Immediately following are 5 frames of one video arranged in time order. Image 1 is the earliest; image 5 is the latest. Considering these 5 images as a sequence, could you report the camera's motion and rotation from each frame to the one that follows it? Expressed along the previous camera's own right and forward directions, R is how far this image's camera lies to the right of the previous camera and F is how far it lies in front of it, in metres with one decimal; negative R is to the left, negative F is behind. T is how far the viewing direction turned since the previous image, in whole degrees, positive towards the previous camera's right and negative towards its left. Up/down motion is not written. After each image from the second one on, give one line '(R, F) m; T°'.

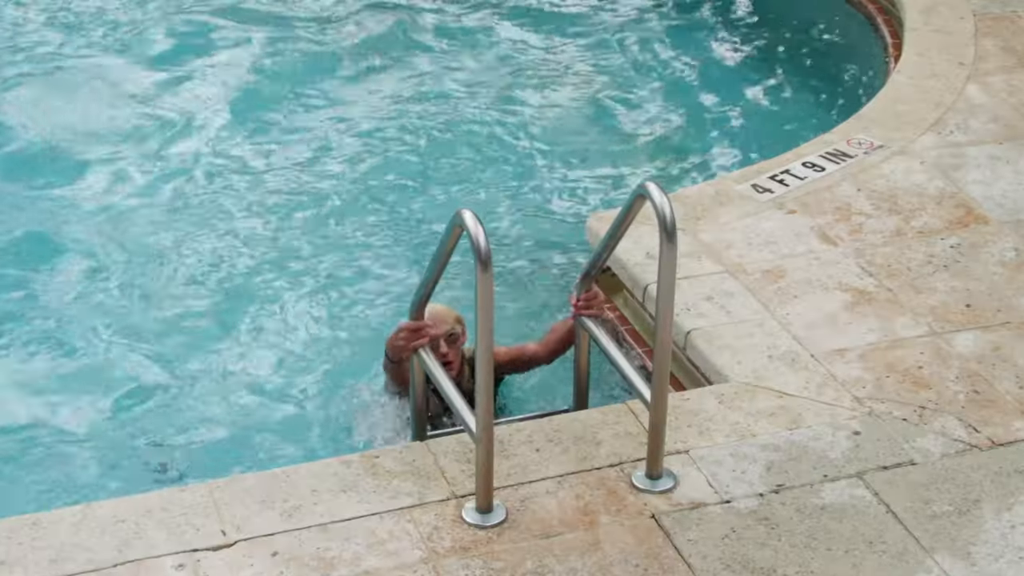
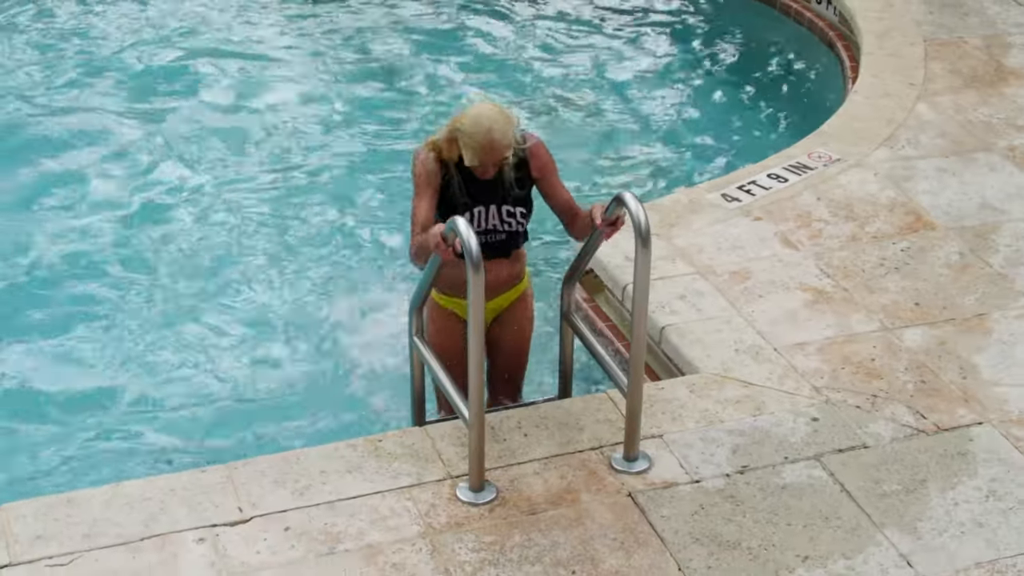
(0.0, -0.3) m; +1°
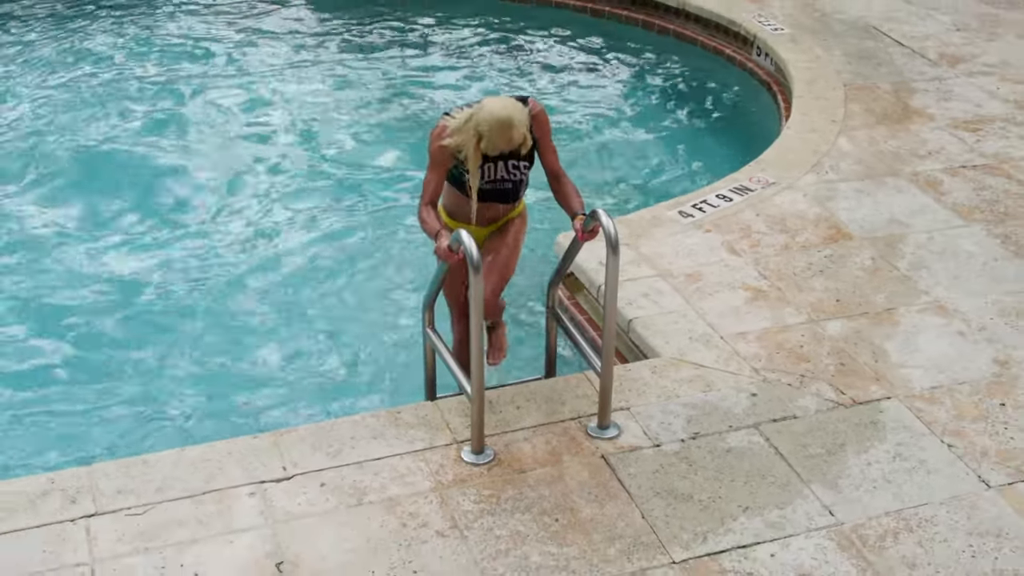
(-0.1, -0.8) m; +1°
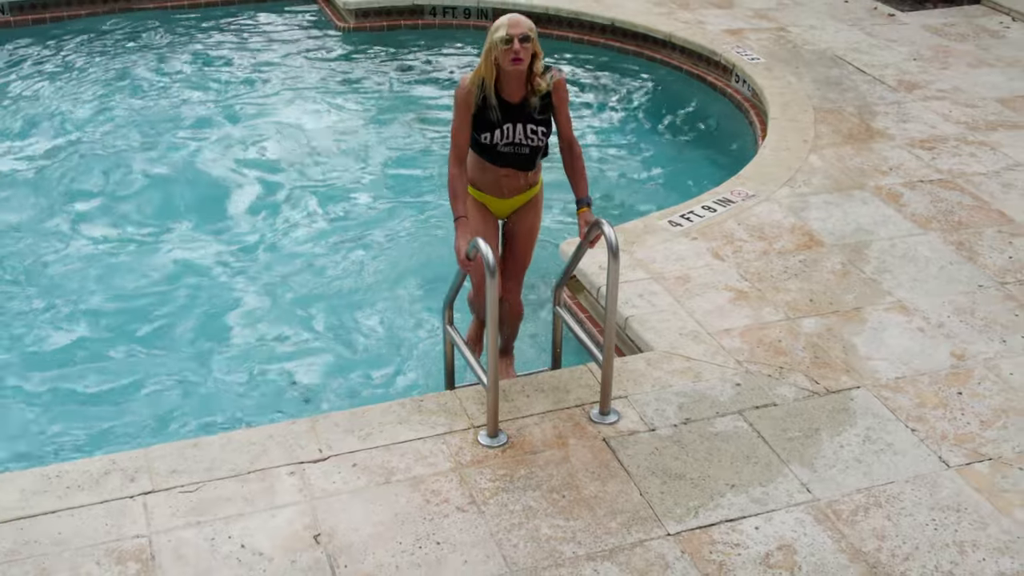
(-0.1, -0.5) m; +1°
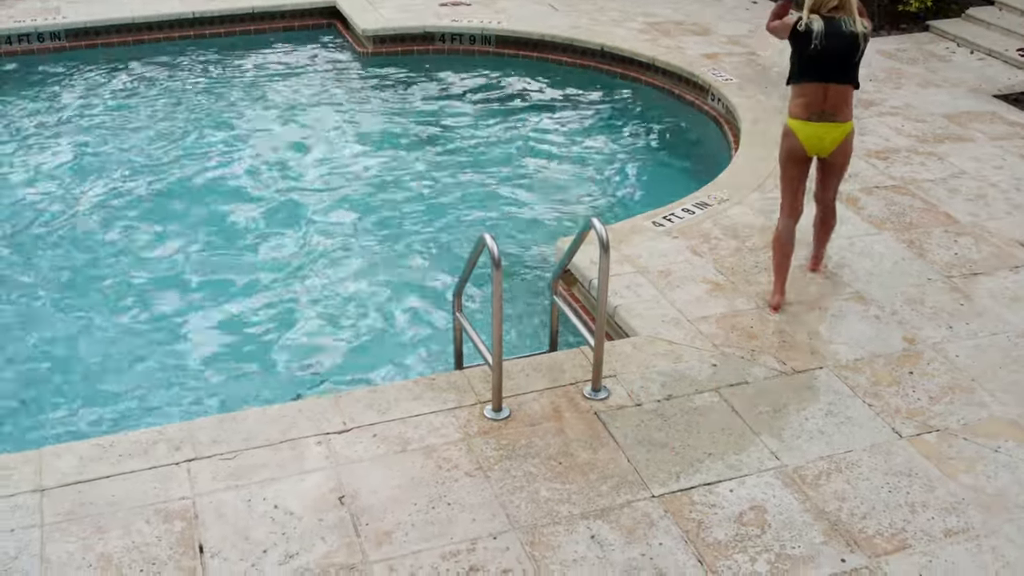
(-0.1, -0.6) m; +1°
